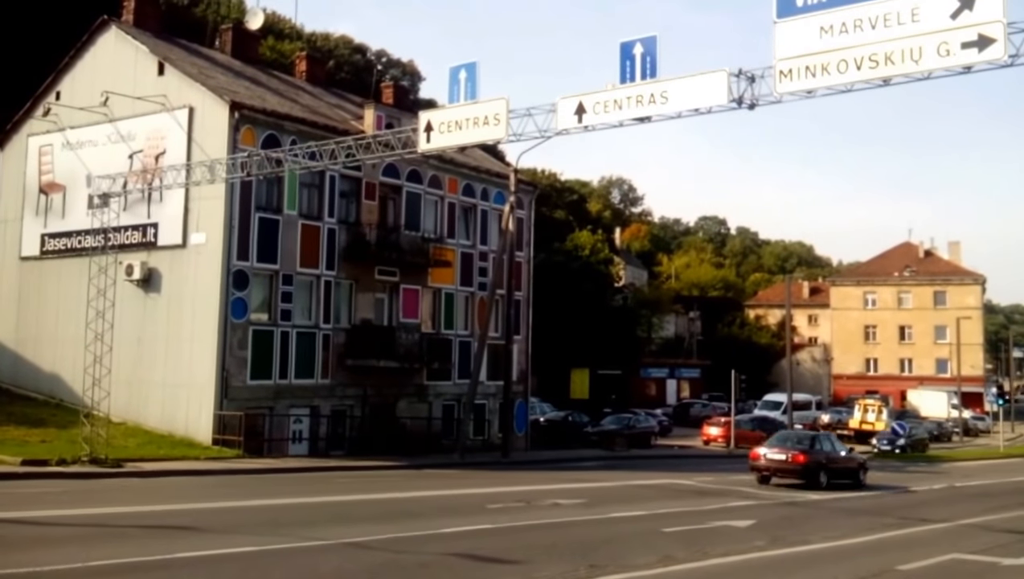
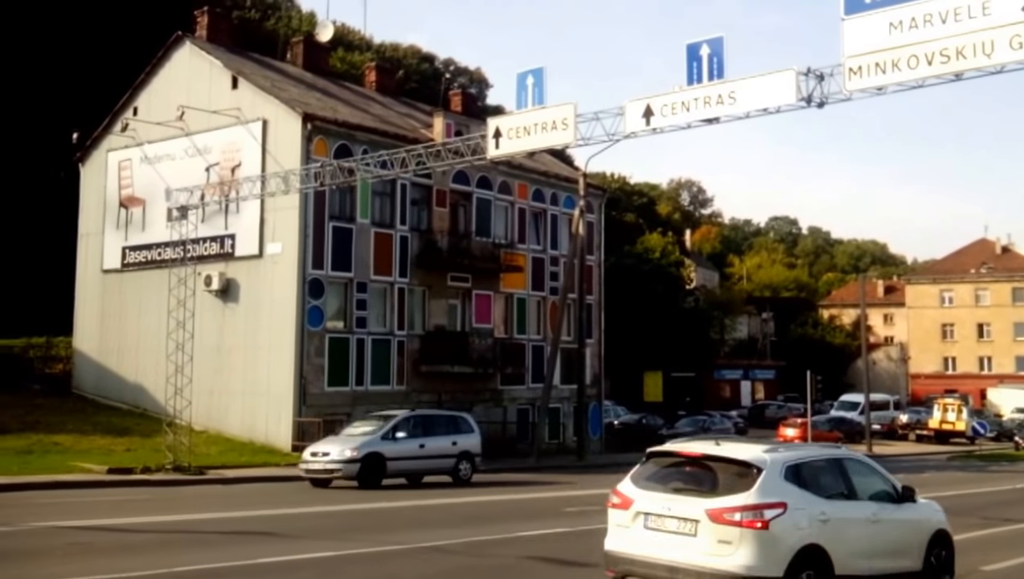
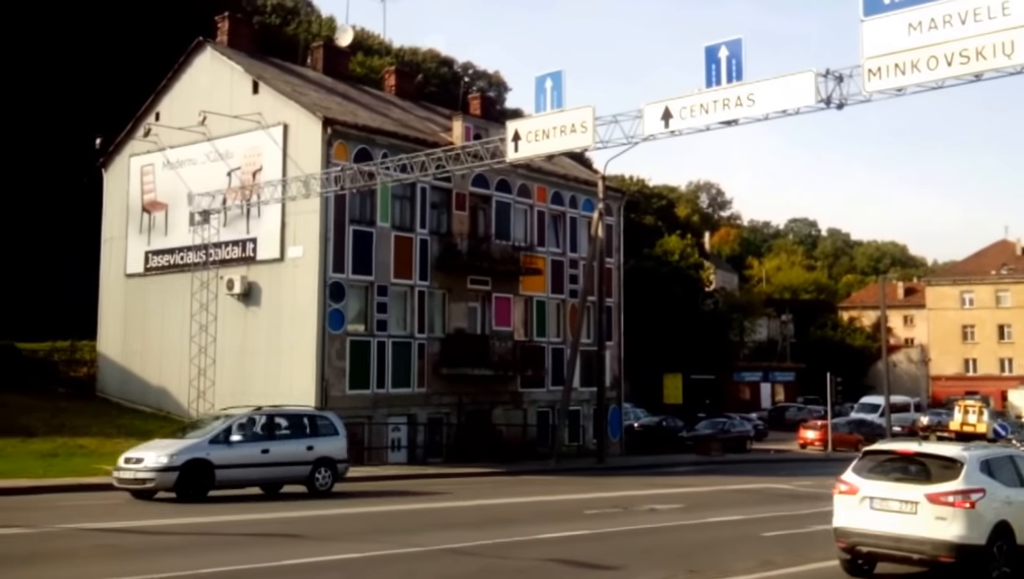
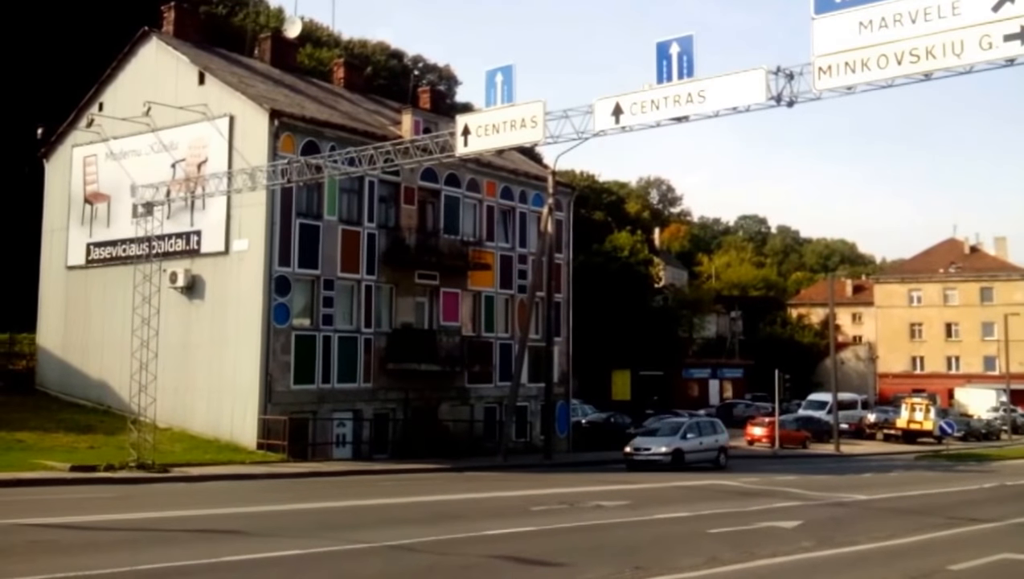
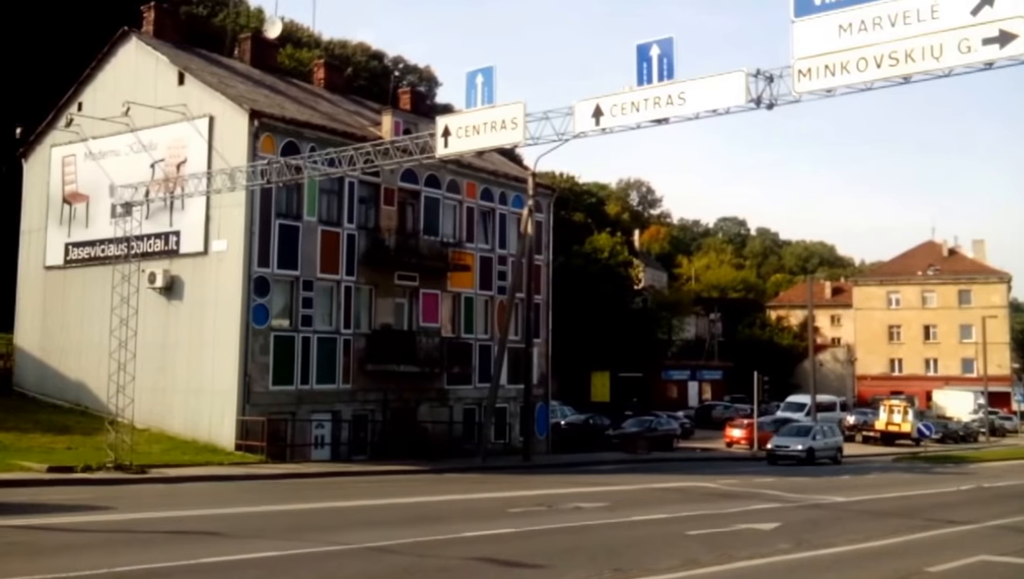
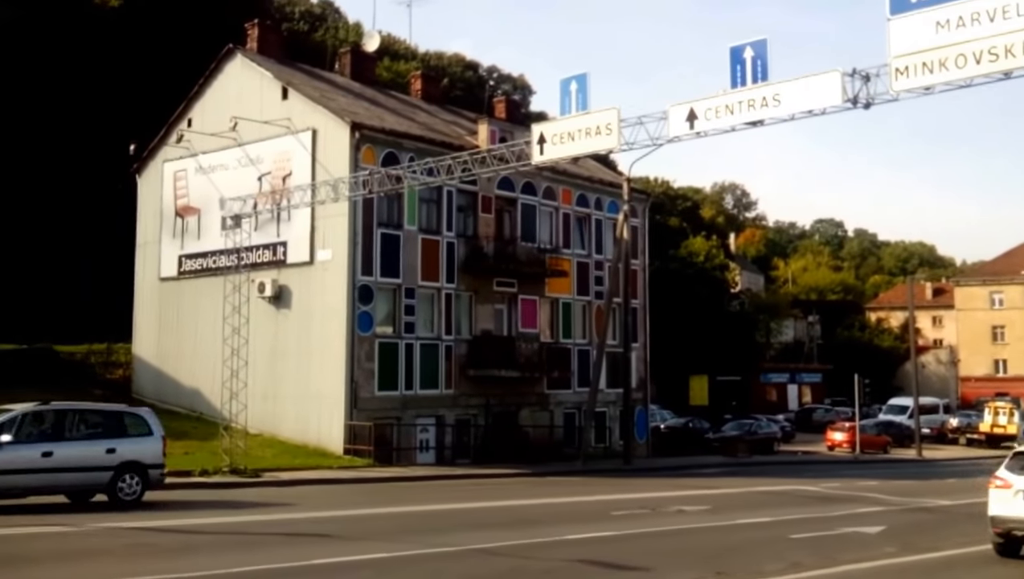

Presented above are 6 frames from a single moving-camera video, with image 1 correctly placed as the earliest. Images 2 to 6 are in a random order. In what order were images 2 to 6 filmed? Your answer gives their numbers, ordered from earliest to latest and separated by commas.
5, 4, 2, 3, 6
